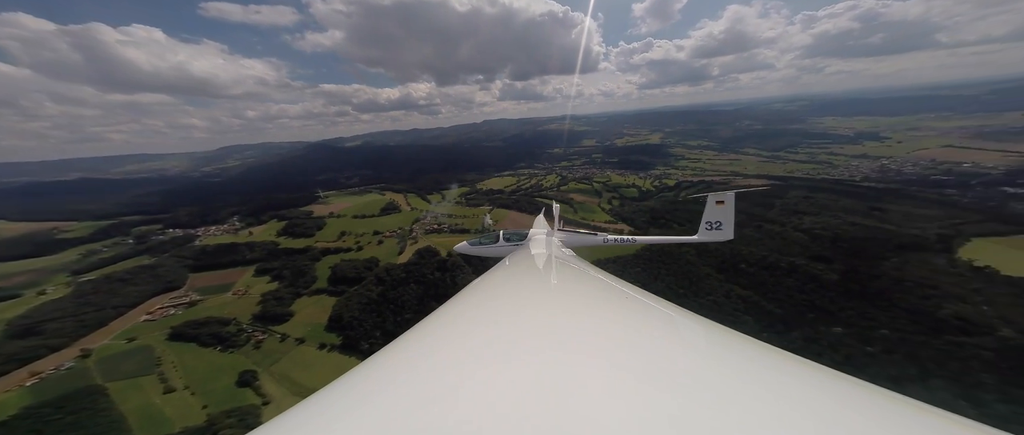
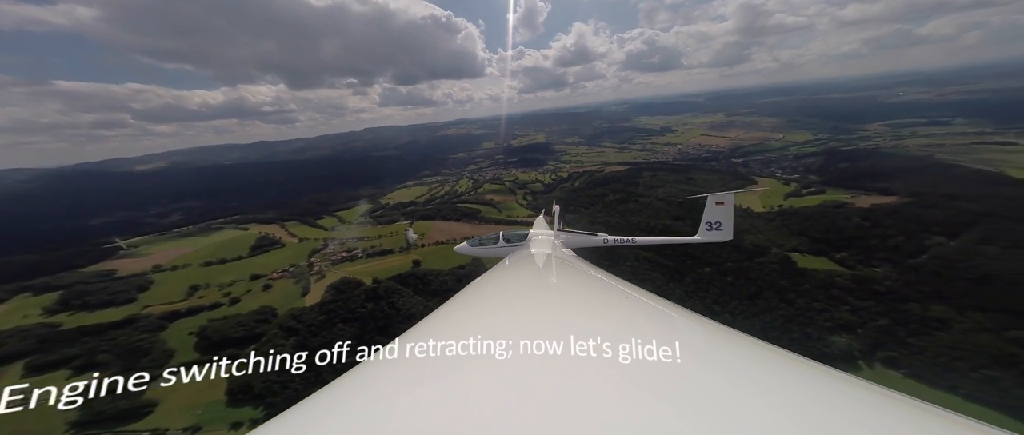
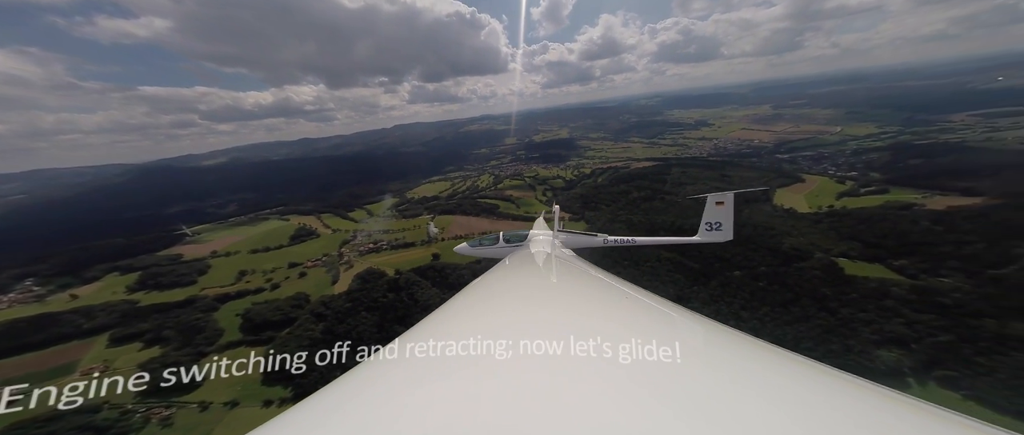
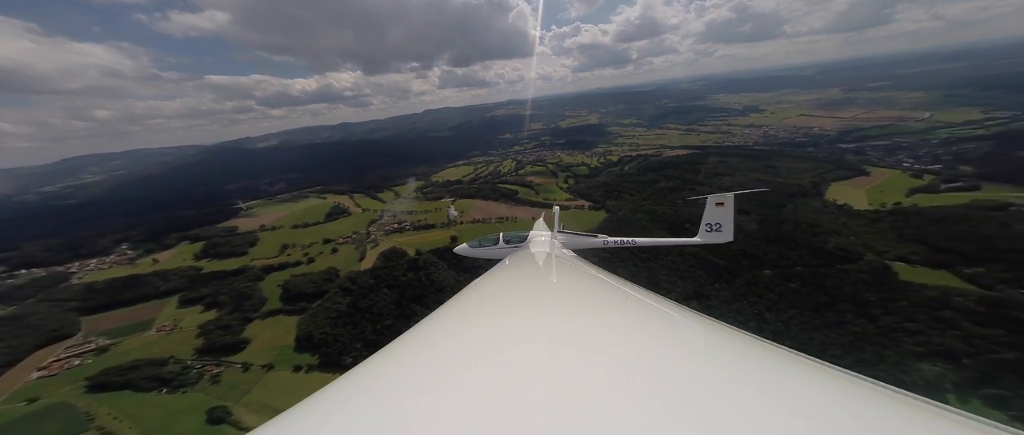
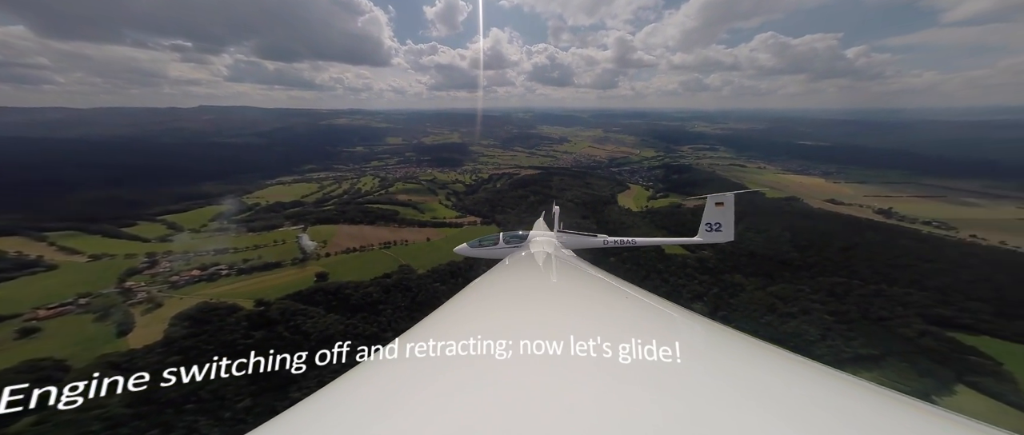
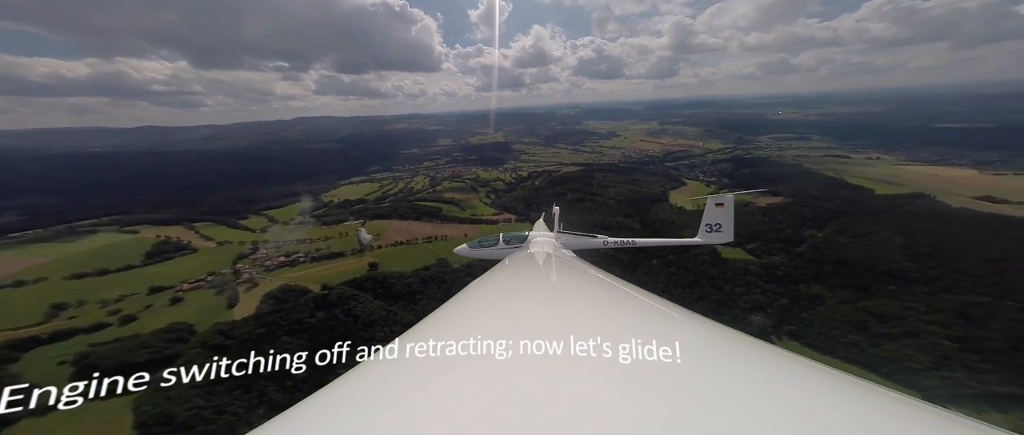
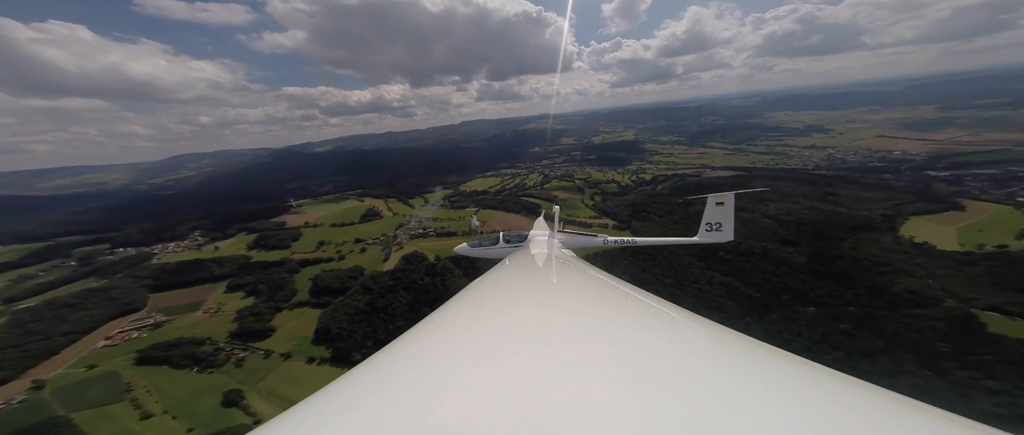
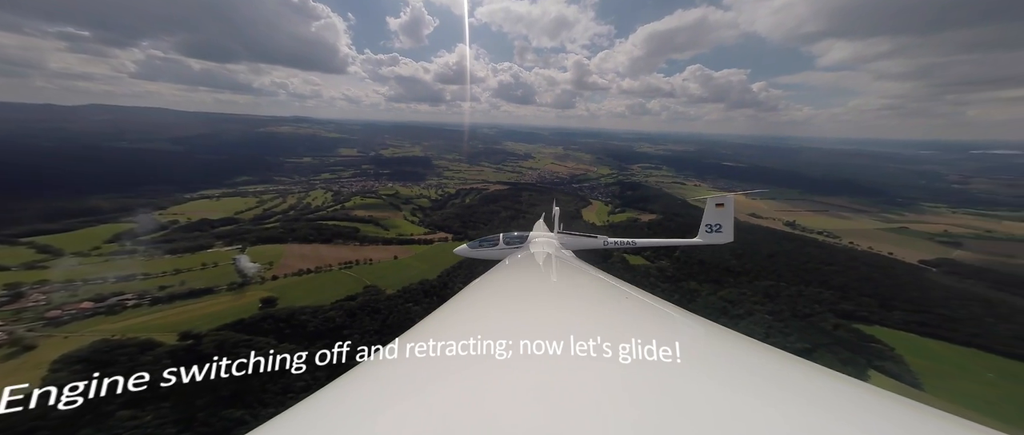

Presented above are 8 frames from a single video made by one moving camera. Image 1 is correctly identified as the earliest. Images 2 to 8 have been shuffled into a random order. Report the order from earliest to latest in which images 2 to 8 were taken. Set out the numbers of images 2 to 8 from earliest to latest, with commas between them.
7, 4, 3, 2, 6, 5, 8
